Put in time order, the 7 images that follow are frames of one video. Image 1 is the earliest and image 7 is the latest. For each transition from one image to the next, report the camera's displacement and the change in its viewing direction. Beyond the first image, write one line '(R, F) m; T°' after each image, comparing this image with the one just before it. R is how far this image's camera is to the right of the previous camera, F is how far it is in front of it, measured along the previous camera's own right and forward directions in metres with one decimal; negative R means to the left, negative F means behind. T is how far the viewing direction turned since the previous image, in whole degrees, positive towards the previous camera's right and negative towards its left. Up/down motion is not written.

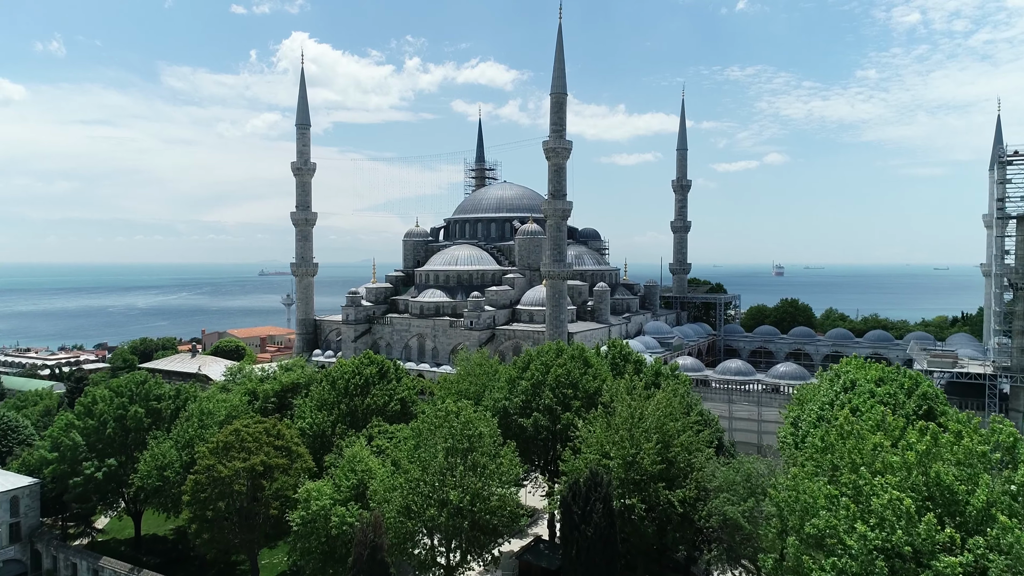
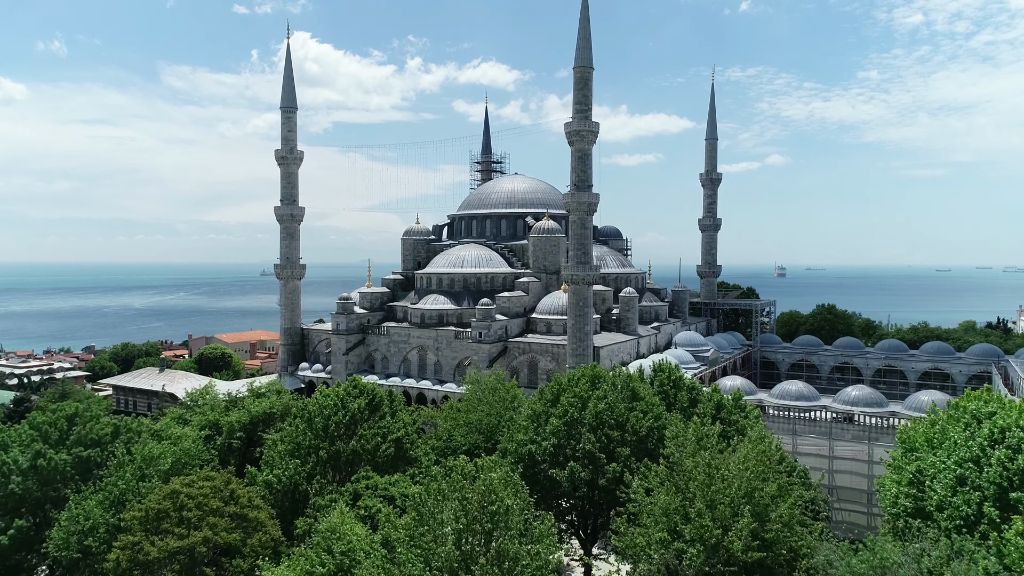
(-0.5, +5.9) m; 0°
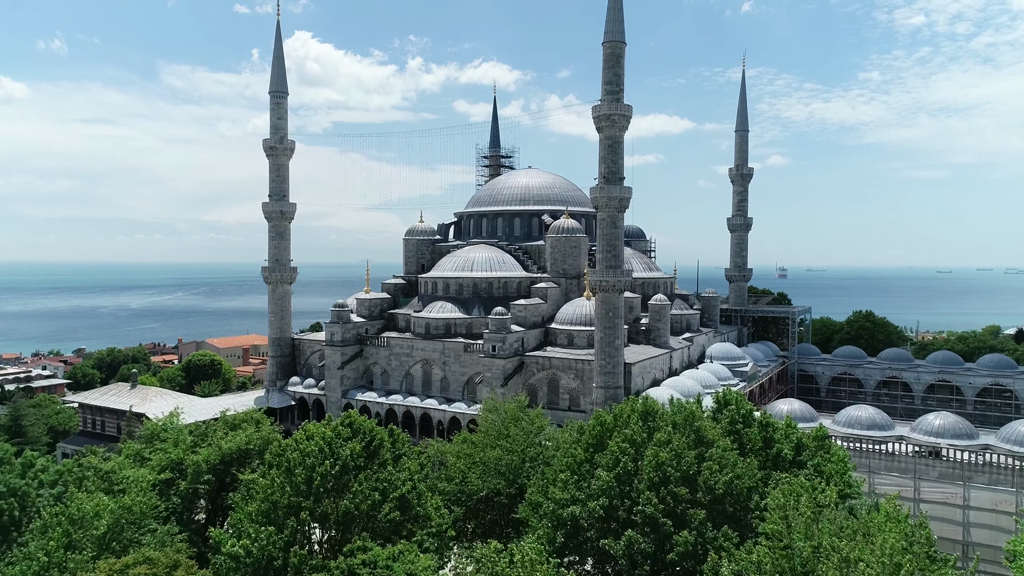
(-0.6, +4.6) m; 0°
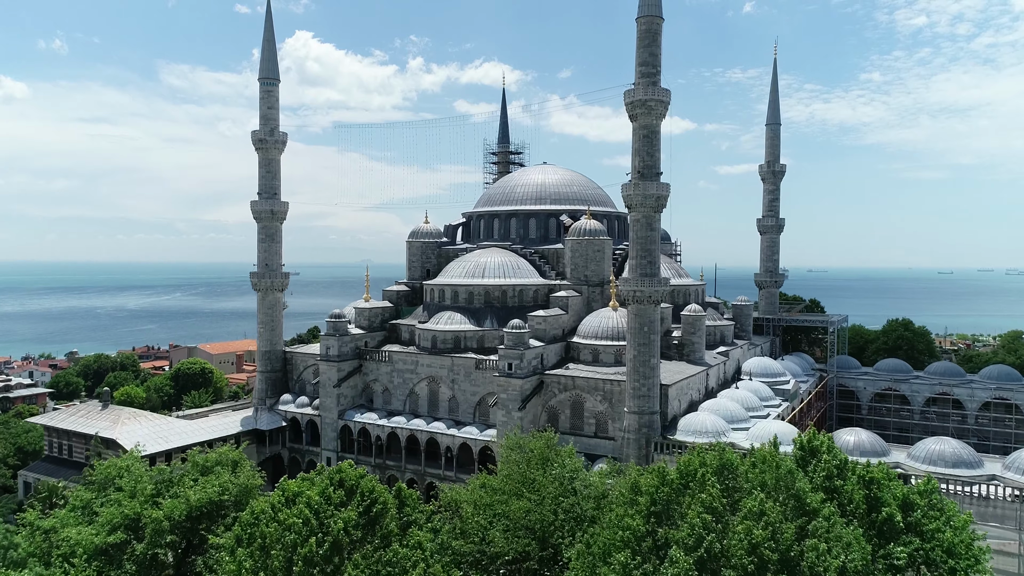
(-0.5, +3.9) m; 0°
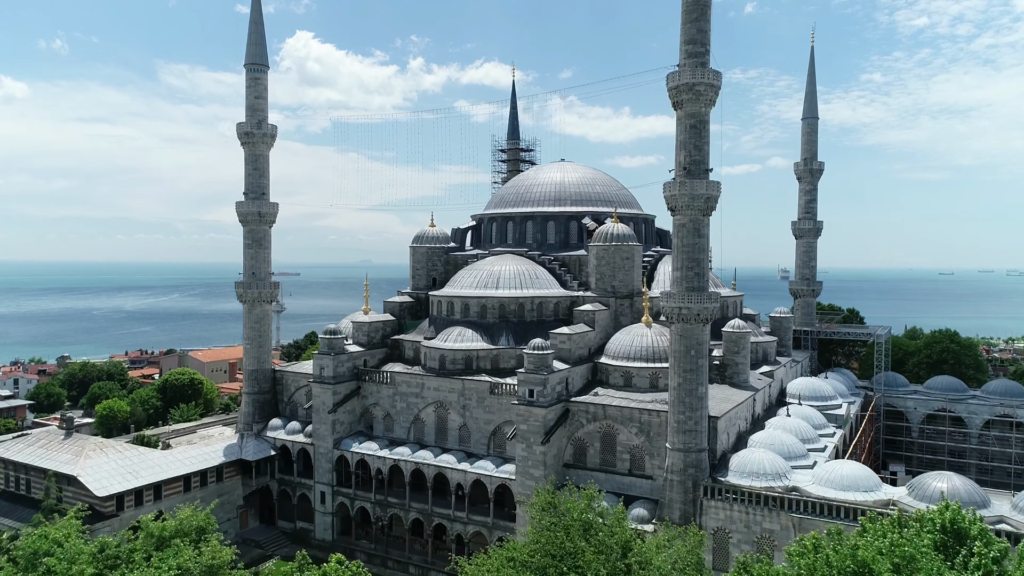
(-0.5, +3.9) m; 0°
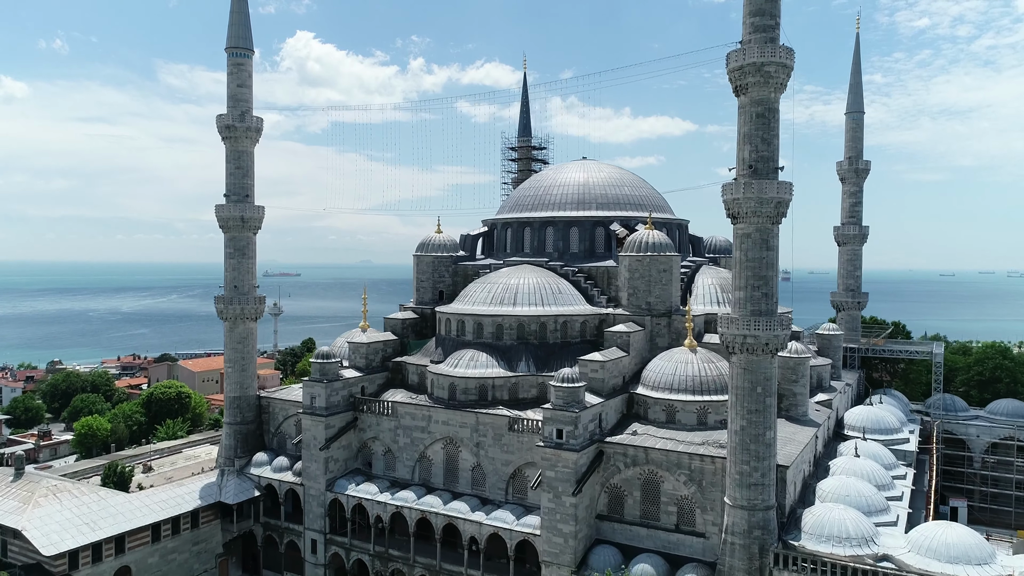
(-0.5, +4.0) m; 0°
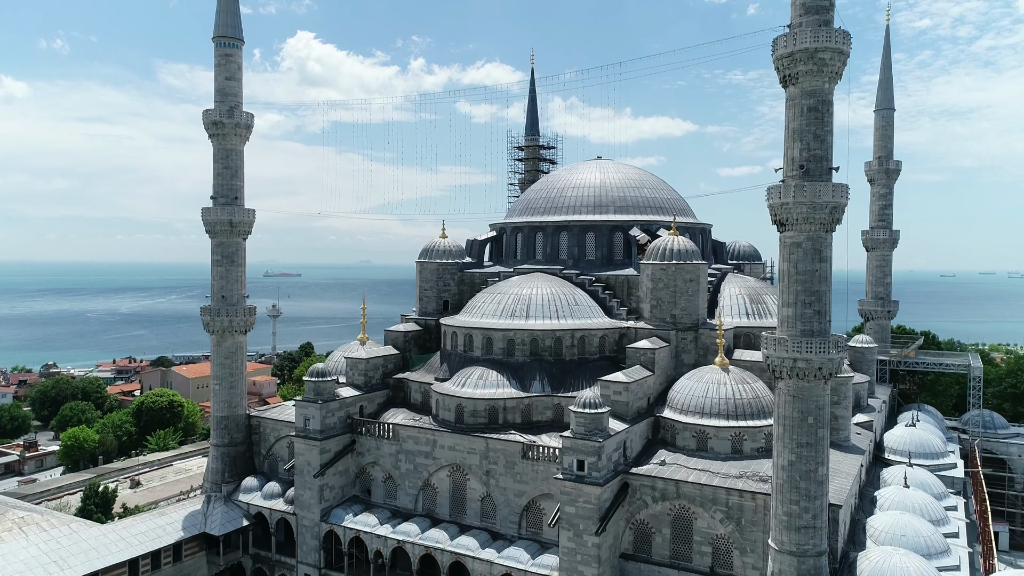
(-0.3, +2.2) m; 0°
